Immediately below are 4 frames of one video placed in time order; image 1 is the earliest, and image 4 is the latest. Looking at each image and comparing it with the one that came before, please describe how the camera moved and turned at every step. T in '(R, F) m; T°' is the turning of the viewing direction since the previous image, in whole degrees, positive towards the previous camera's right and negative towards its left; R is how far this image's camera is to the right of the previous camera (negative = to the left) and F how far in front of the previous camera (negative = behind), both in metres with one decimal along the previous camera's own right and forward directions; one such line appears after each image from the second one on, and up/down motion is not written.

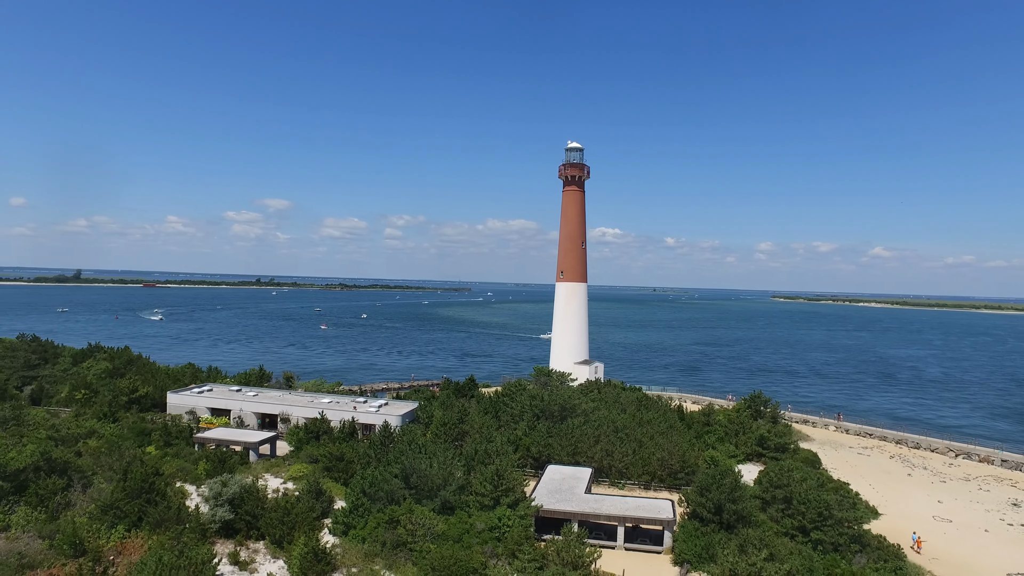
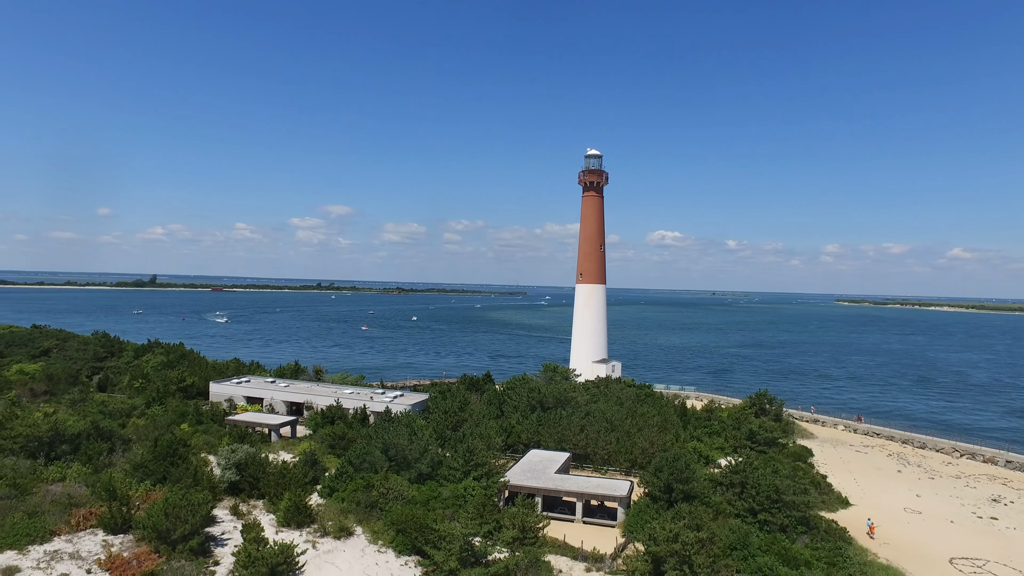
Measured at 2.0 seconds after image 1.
(+3.1, -2.3) m; -5°
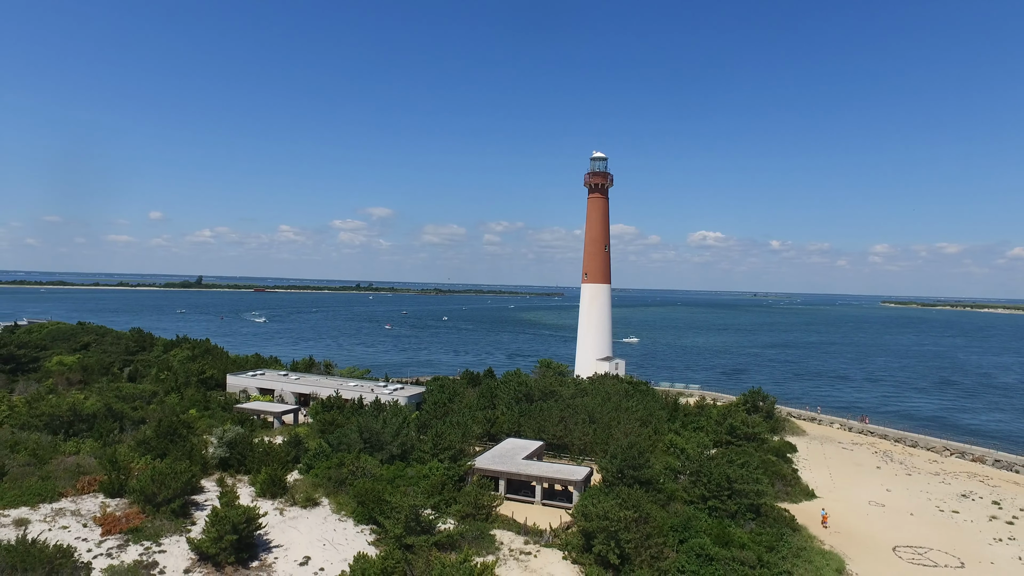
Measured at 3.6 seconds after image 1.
(+2.9, -1.6) m; -4°
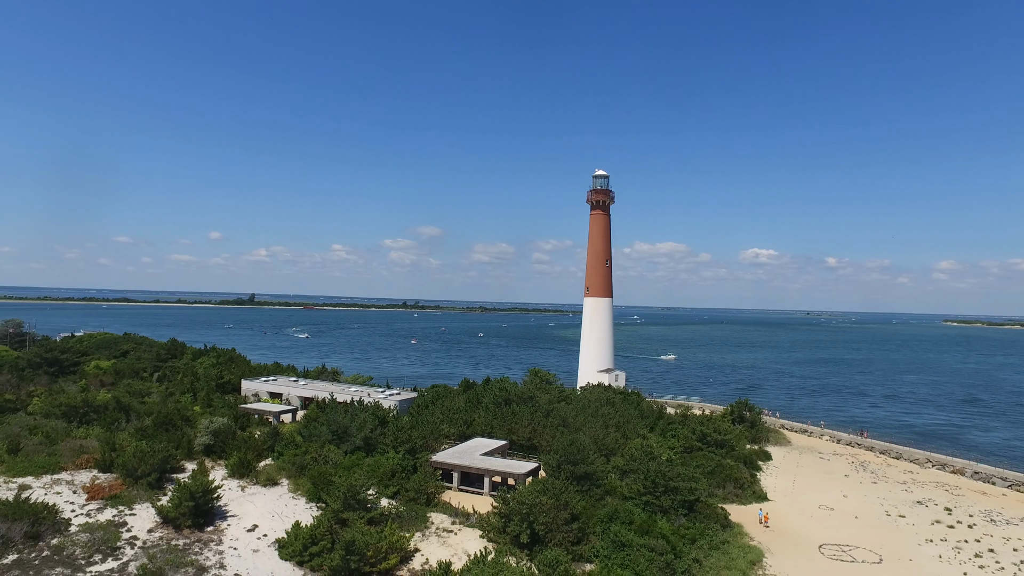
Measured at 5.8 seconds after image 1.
(+4.0, -2.0) m; -4°
